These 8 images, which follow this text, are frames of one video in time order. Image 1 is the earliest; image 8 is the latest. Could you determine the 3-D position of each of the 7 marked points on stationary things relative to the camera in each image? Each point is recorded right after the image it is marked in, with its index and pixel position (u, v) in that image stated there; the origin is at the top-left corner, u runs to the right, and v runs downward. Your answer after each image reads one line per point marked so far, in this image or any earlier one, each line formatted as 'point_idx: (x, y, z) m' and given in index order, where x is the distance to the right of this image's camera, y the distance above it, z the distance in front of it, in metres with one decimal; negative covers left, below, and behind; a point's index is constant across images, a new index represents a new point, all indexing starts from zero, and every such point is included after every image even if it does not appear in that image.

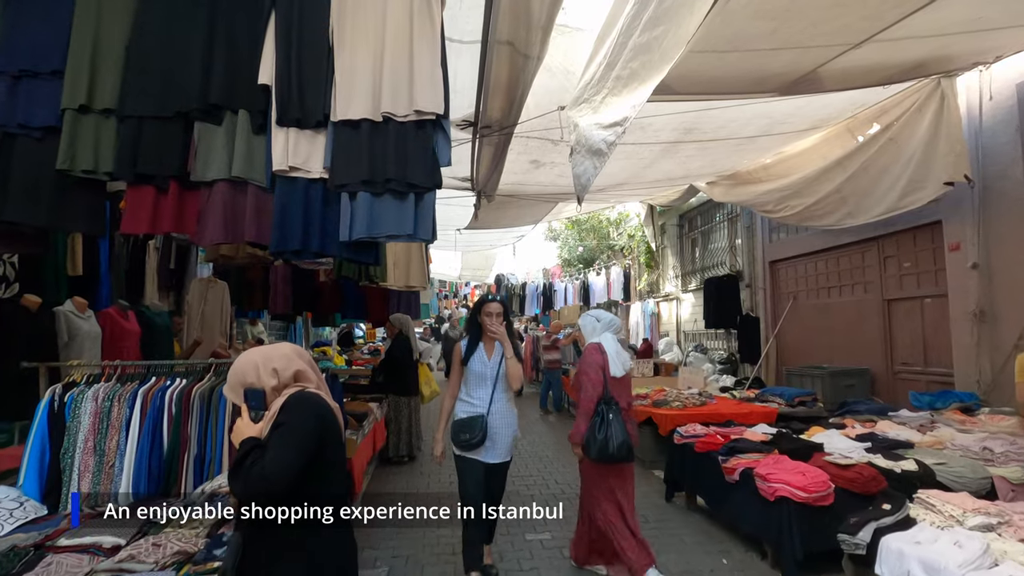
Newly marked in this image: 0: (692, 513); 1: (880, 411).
0: (+1.4, -1.8, +4.3) m
1: (+3.6, -1.2, +5.3) m
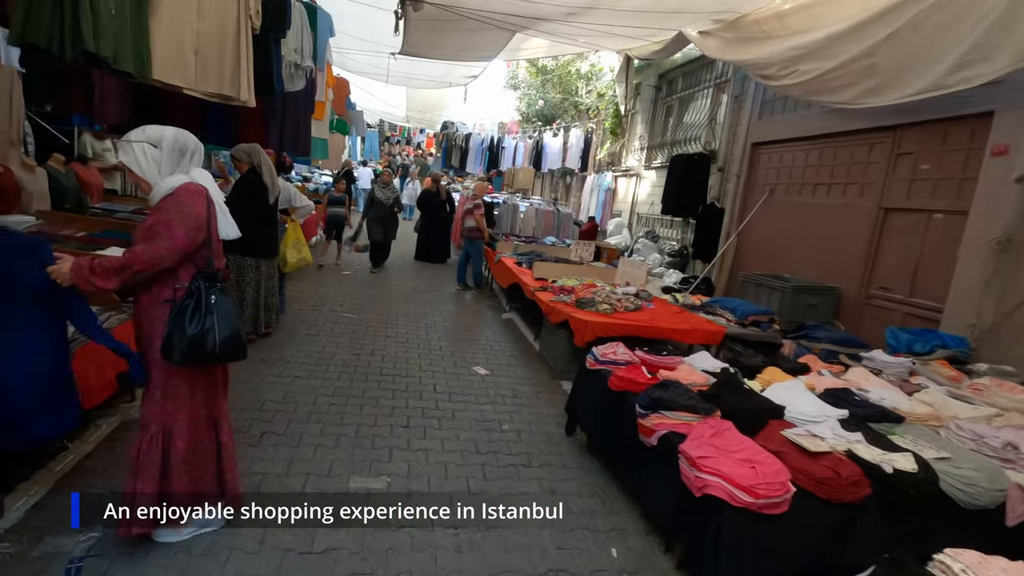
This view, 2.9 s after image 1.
0: (+0.5, -1.0, +3.3) m
1: (+2.6, -0.4, +4.2) m
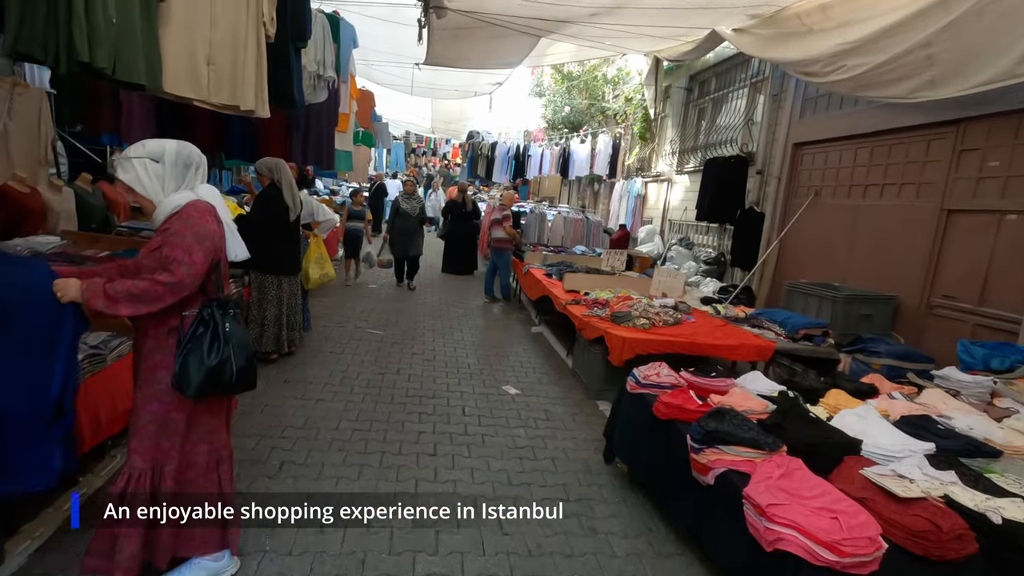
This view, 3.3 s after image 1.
0: (+0.7, -1.1, +3.0) m
1: (+2.8, -0.5, +3.9) m
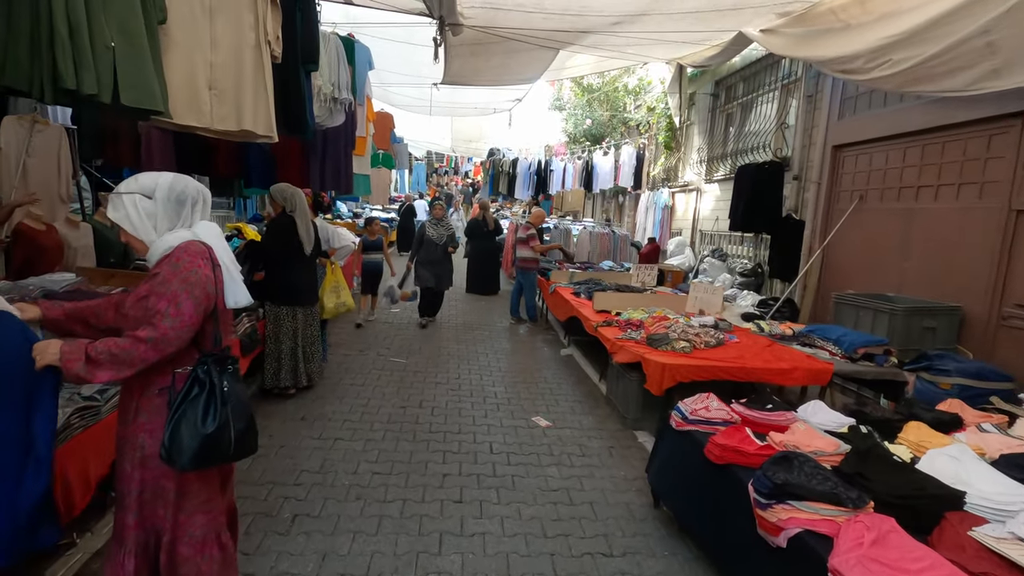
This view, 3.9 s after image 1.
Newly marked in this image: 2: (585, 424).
0: (+0.9, -1.2, +2.6) m
1: (+3.0, -0.6, +3.4) m
2: (+0.5, -1.0, +4.0) m
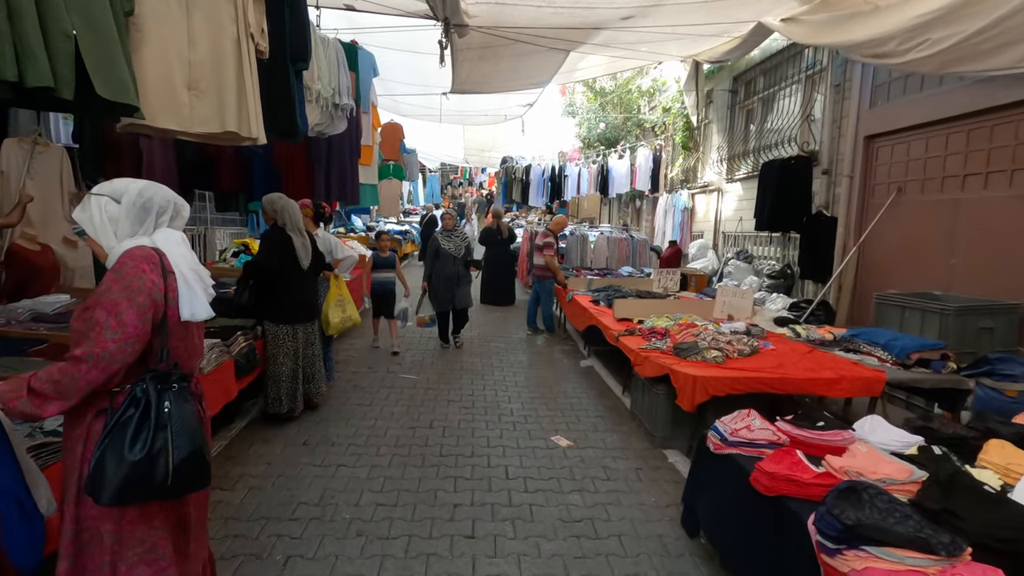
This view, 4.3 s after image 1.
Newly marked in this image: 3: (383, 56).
0: (+0.9, -1.3, +2.3) m
1: (+3.1, -0.5, +3.0) m
2: (+0.7, -1.1, +3.7) m
3: (-1.7, +3.0, +6.9) m
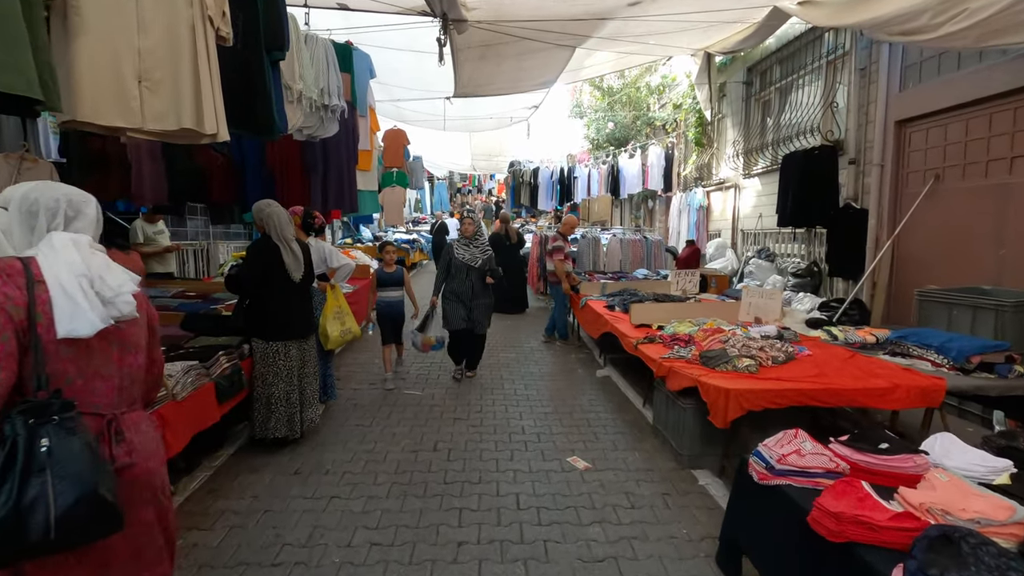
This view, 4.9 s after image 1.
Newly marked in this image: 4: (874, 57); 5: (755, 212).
0: (+1.0, -1.3, +1.9) m
1: (+3.2, -0.5, +2.6) m
2: (+0.7, -1.1, +3.4) m
3: (-1.6, +2.9, +6.7) m
4: (+3.8, +2.4, +5.6) m
5: (+3.6, +1.1, +7.9) m
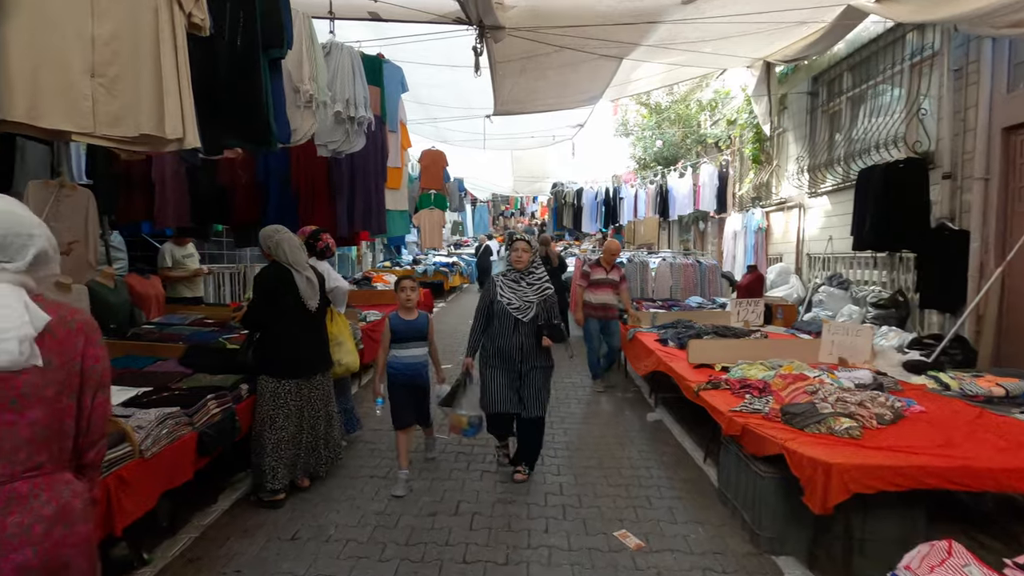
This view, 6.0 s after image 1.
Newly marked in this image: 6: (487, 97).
0: (+1.0, -1.4, +1.3) m
1: (+3.3, -0.6, +1.8) m
2: (+0.9, -1.3, +2.7) m
3: (-1.1, +2.6, +6.4) m
4: (+4.2, +2.1, +4.9) m
5: (+4.2, +0.7, +7.1) m
6: (-0.4, +2.6, +7.3) m
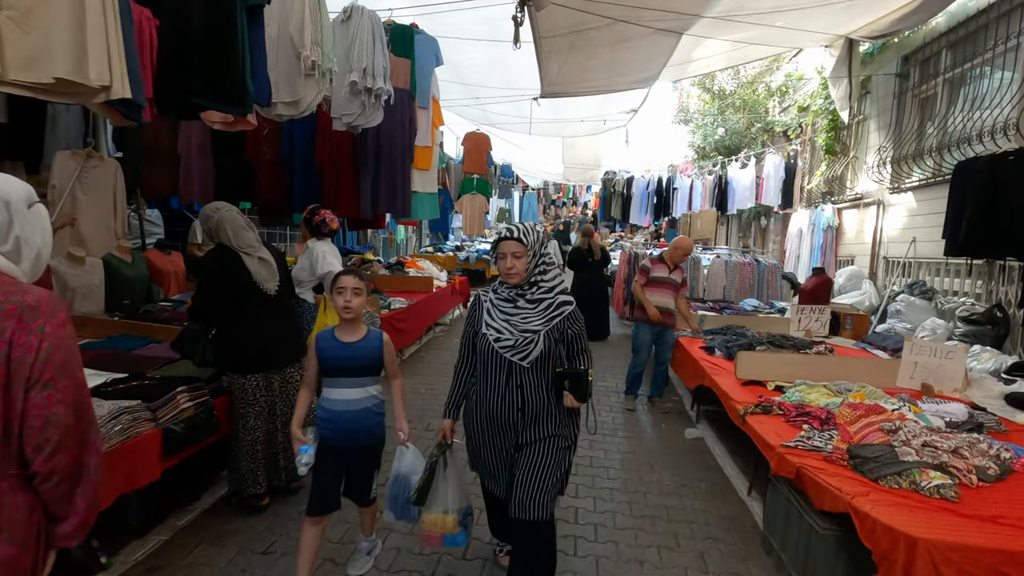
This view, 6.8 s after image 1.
0: (+0.9, -1.5, +0.8) m
1: (+3.2, -0.8, +1.1) m
2: (+0.9, -1.3, +2.2) m
3: (-0.6, +2.7, +6.0) m
4: (+4.5, +2.0, +4.0) m
5: (+4.7, +0.6, +6.3) m
6: (+0.2, +2.8, +6.9) m
